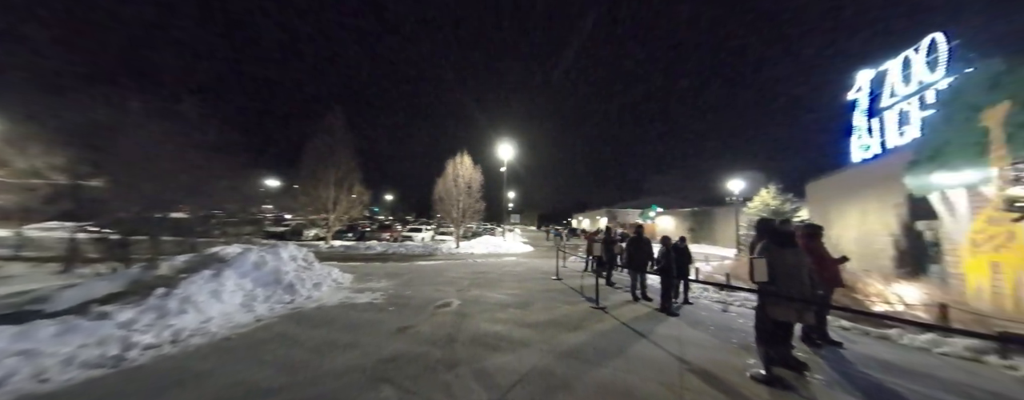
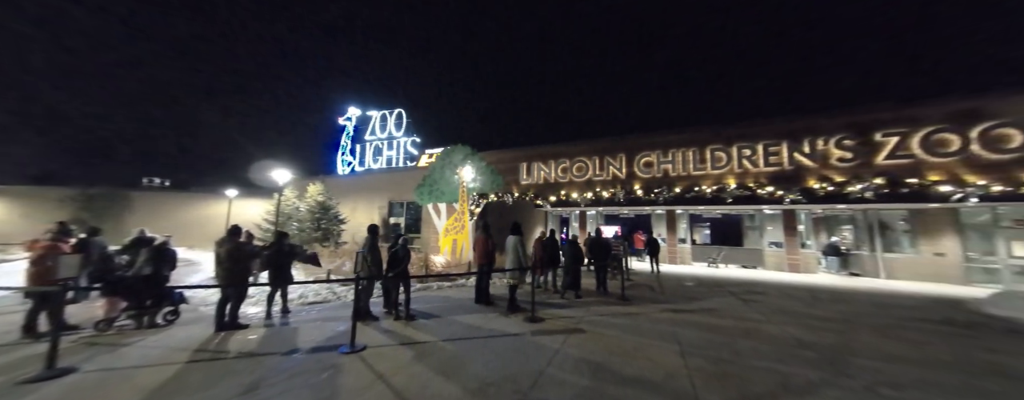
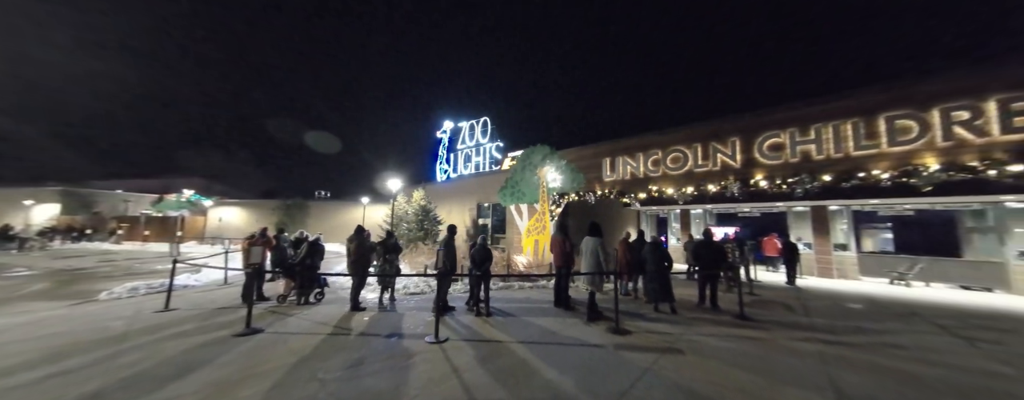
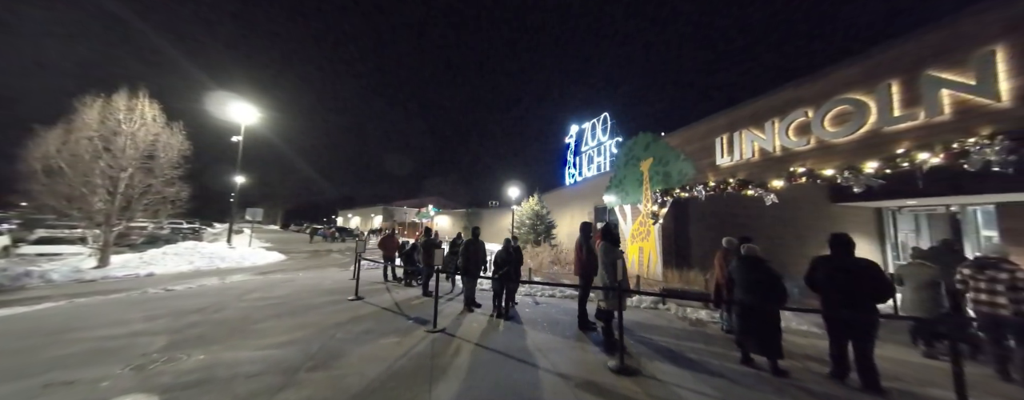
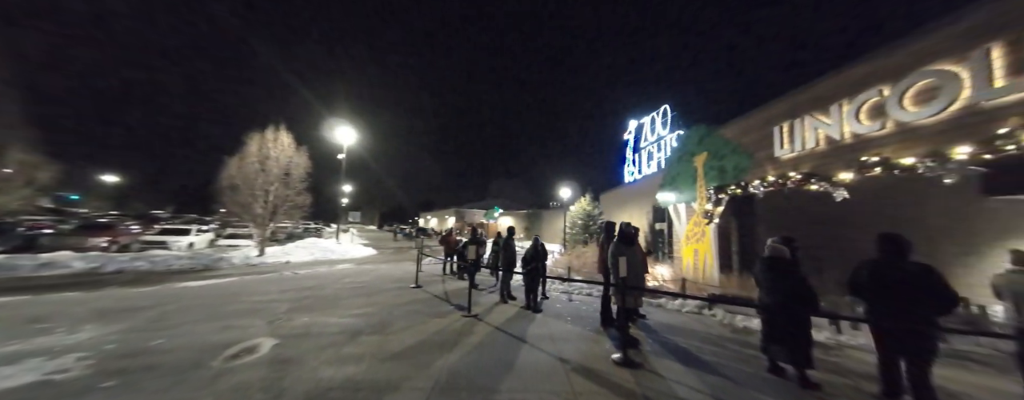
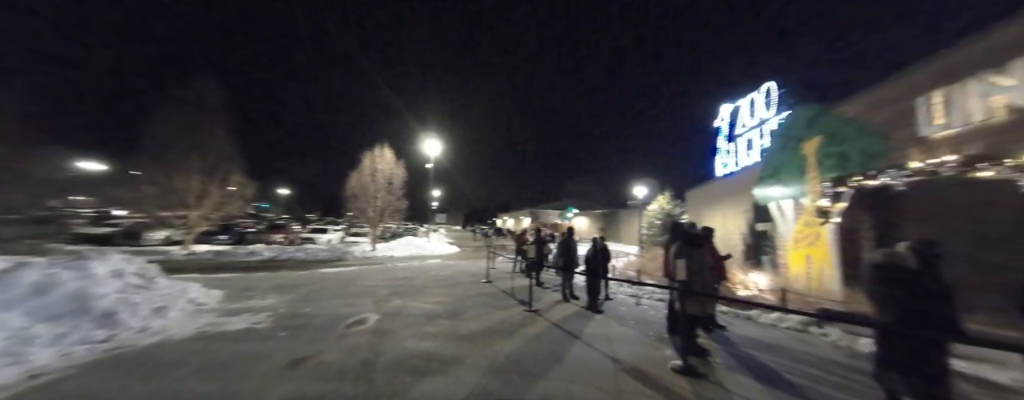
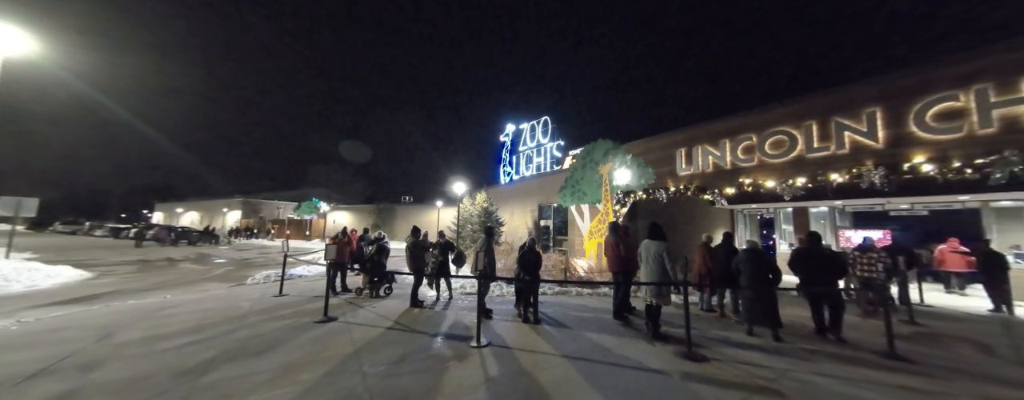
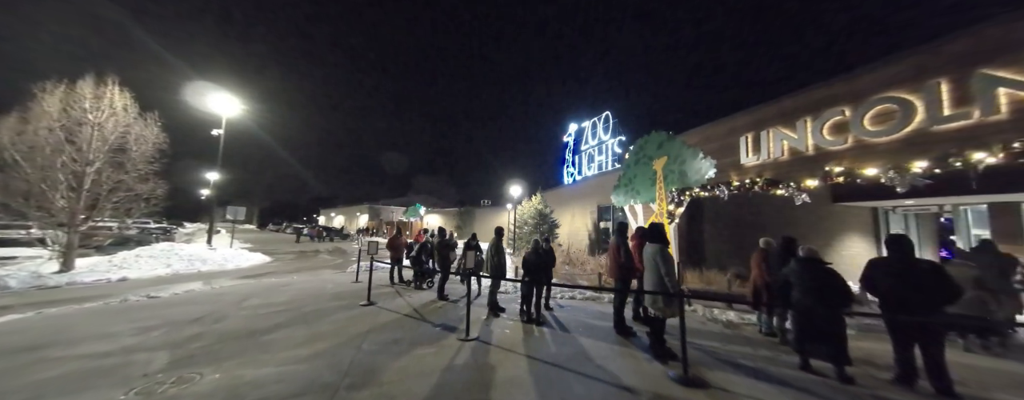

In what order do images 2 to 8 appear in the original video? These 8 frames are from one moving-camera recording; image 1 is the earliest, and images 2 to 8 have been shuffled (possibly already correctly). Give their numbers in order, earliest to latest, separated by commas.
6, 5, 4, 8, 7, 3, 2
